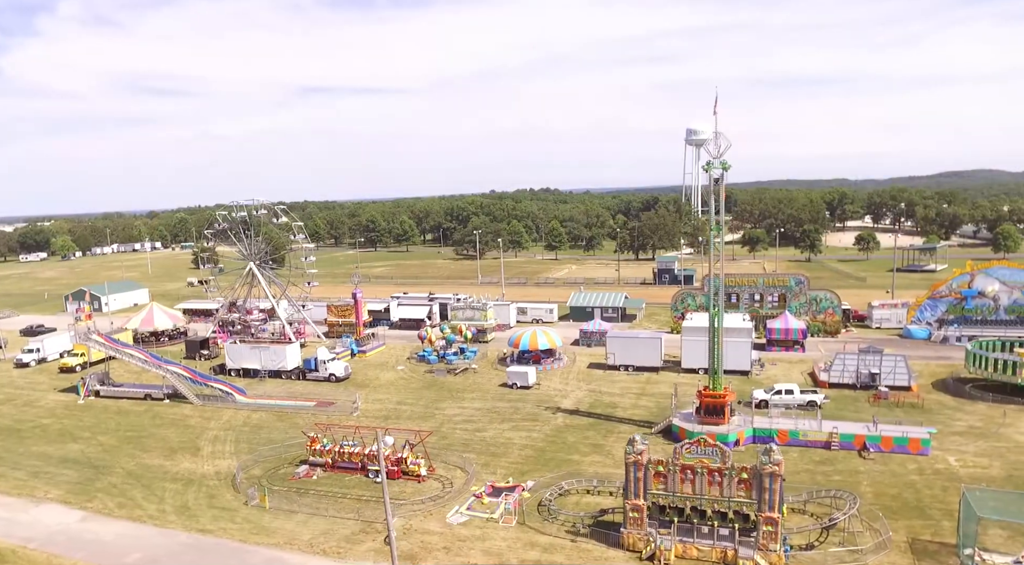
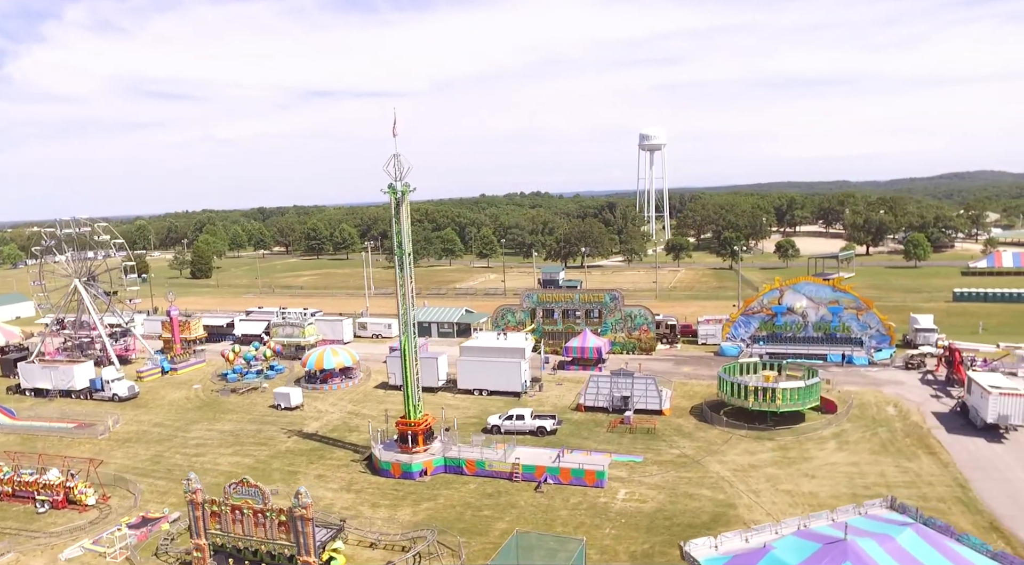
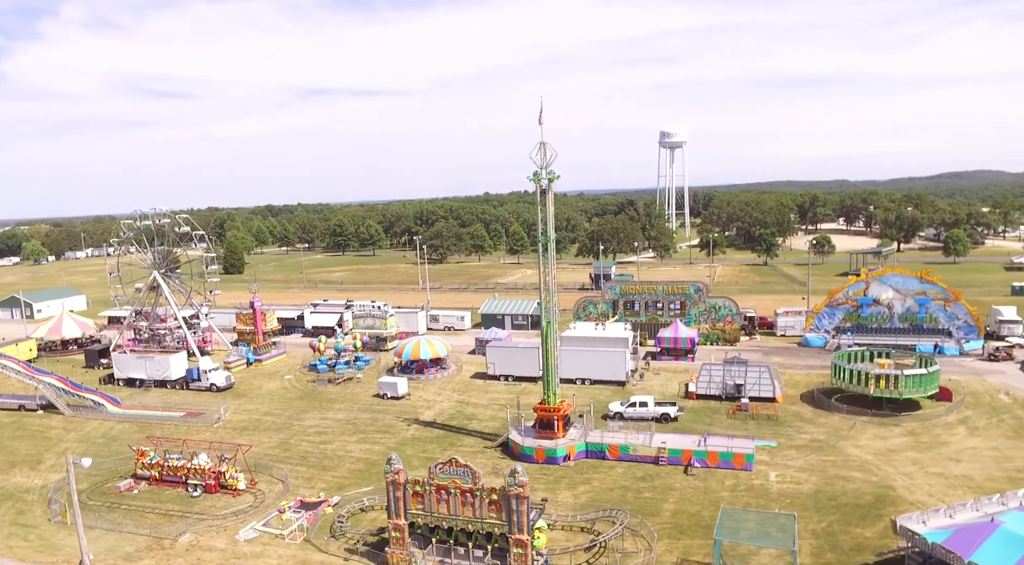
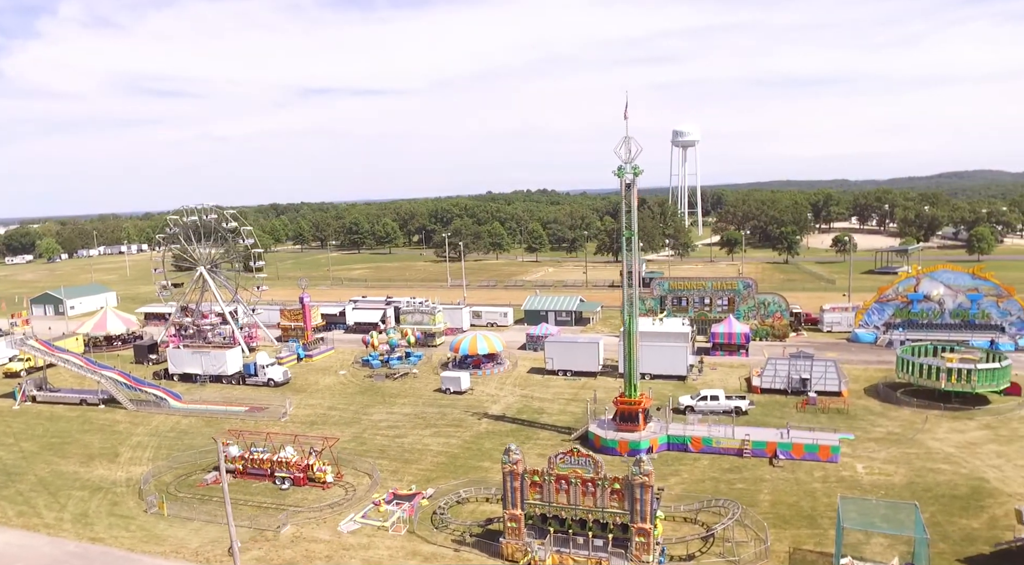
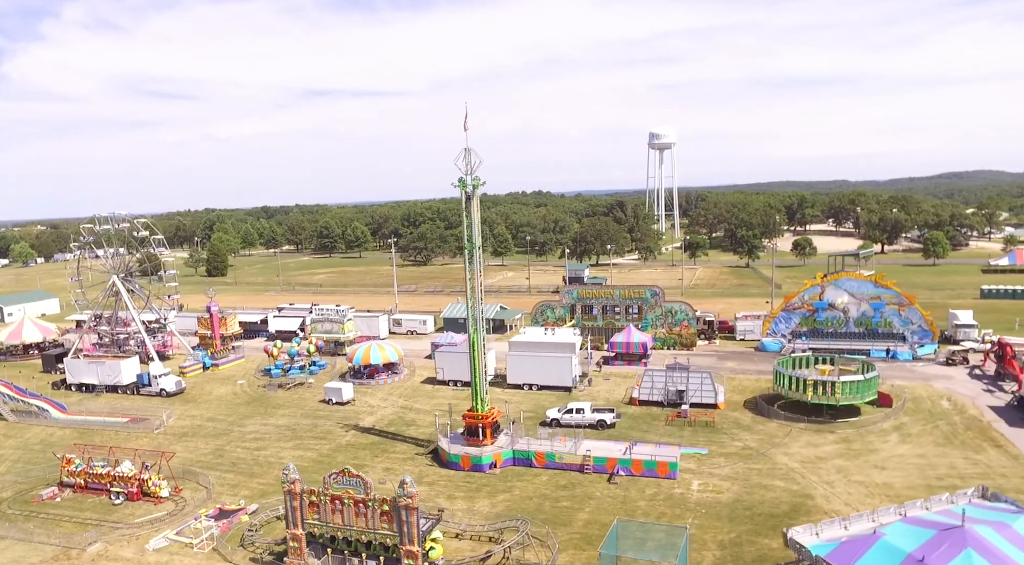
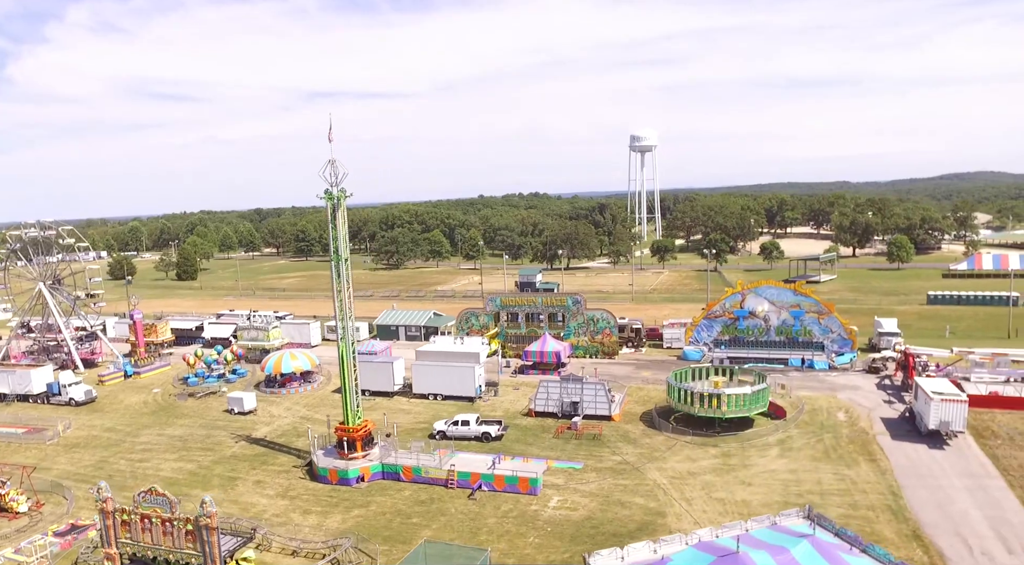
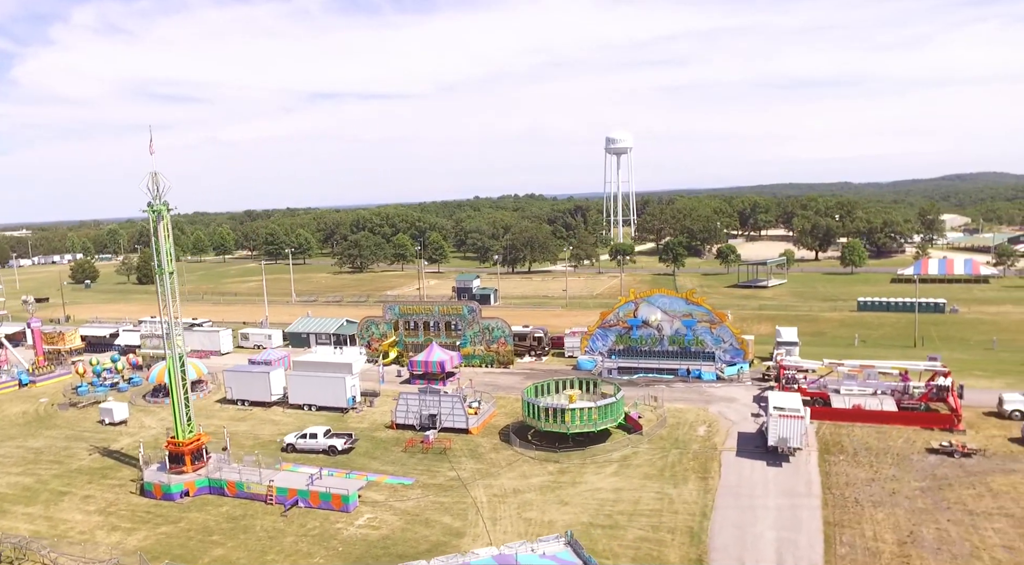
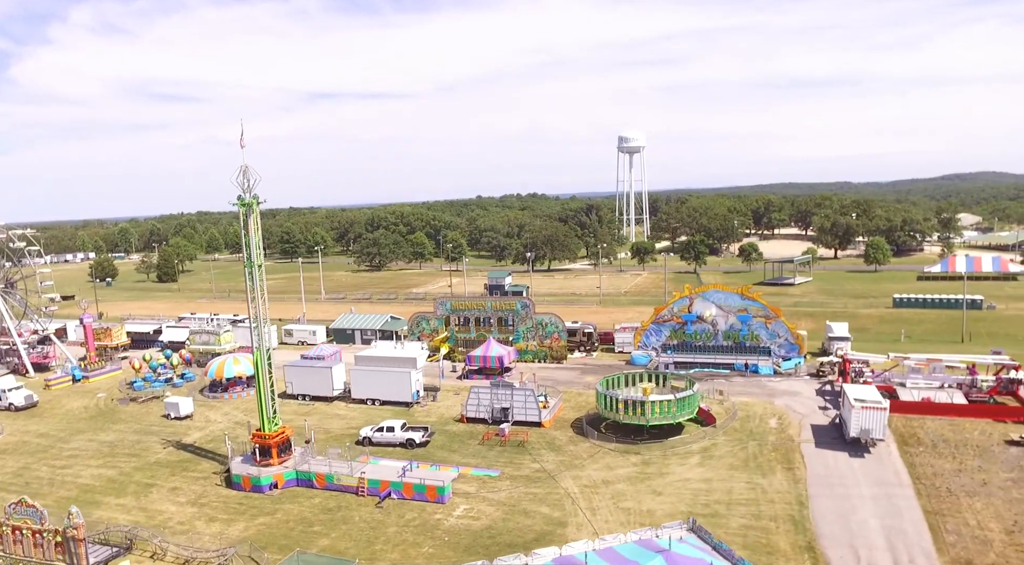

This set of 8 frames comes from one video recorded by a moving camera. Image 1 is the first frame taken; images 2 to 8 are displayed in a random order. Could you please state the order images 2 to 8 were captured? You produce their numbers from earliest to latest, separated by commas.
4, 3, 5, 2, 6, 8, 7
